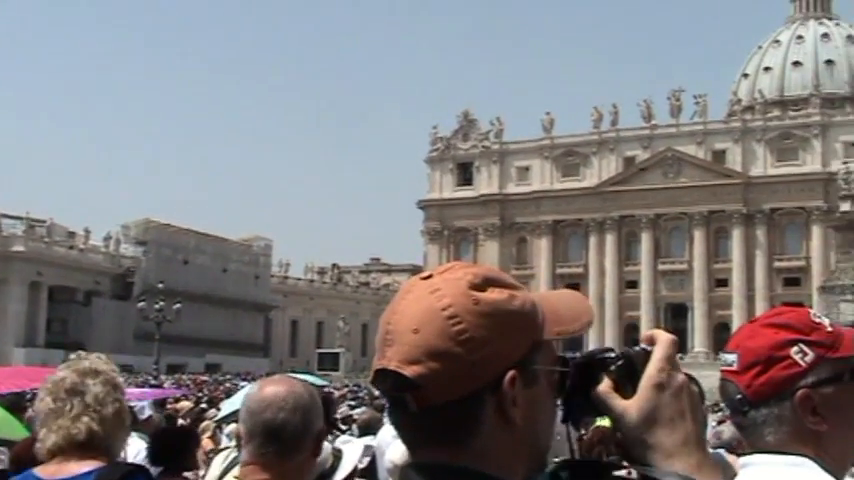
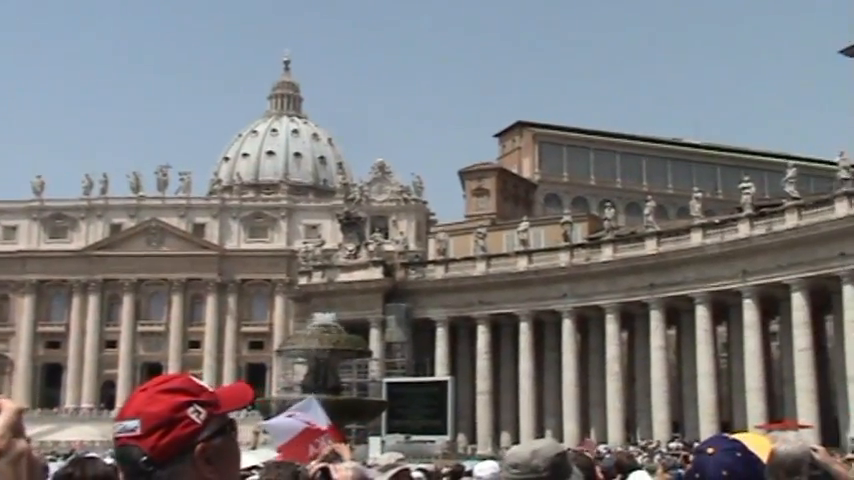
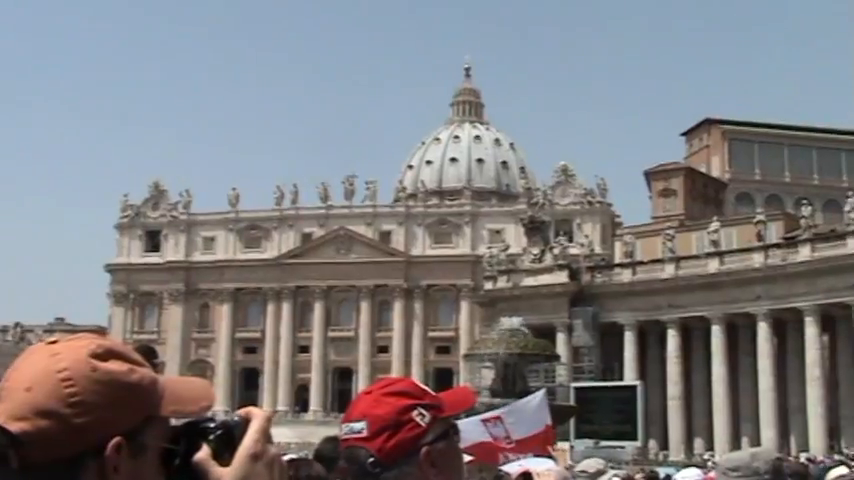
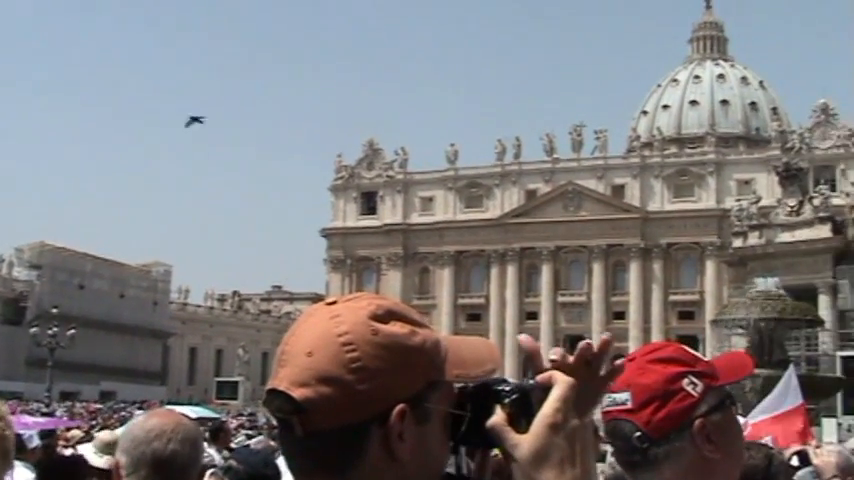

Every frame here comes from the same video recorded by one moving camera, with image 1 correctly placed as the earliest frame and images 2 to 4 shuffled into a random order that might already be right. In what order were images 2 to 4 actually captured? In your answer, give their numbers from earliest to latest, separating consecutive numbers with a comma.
4, 3, 2
